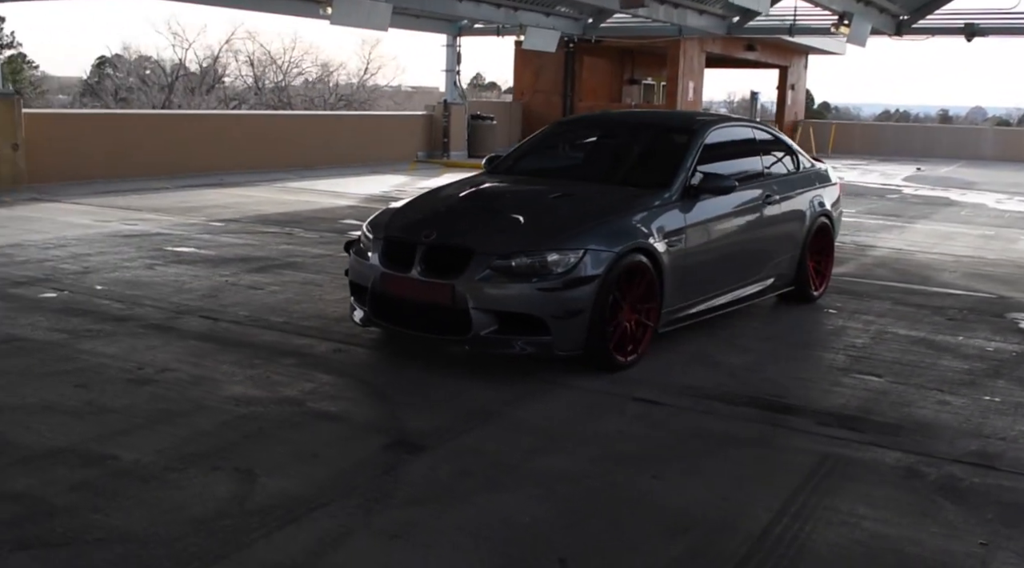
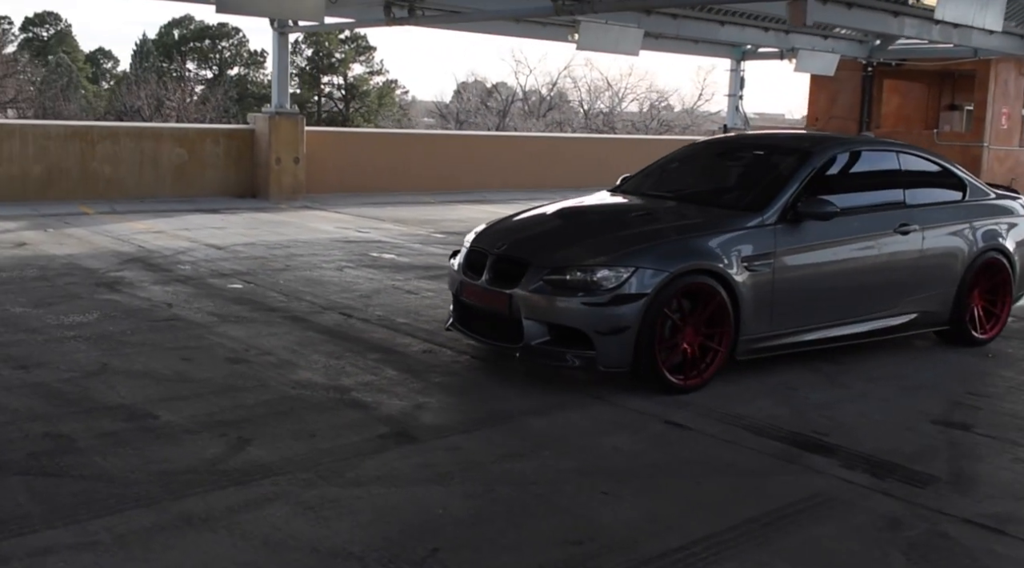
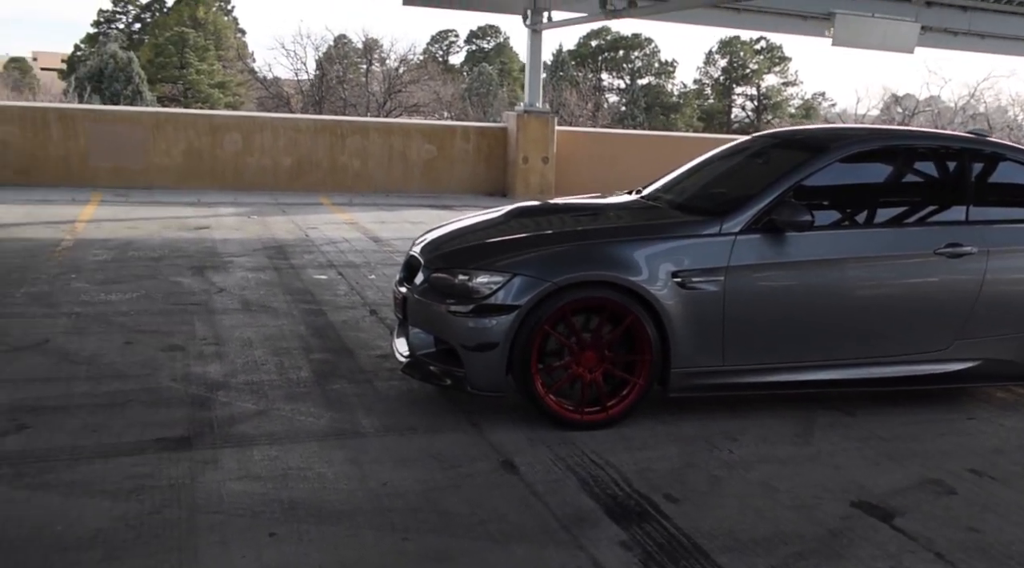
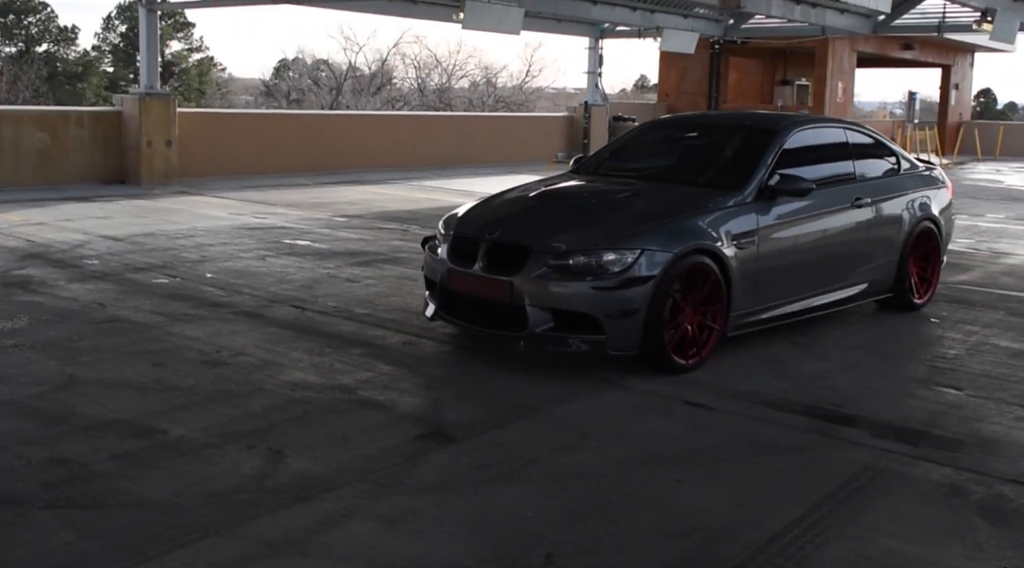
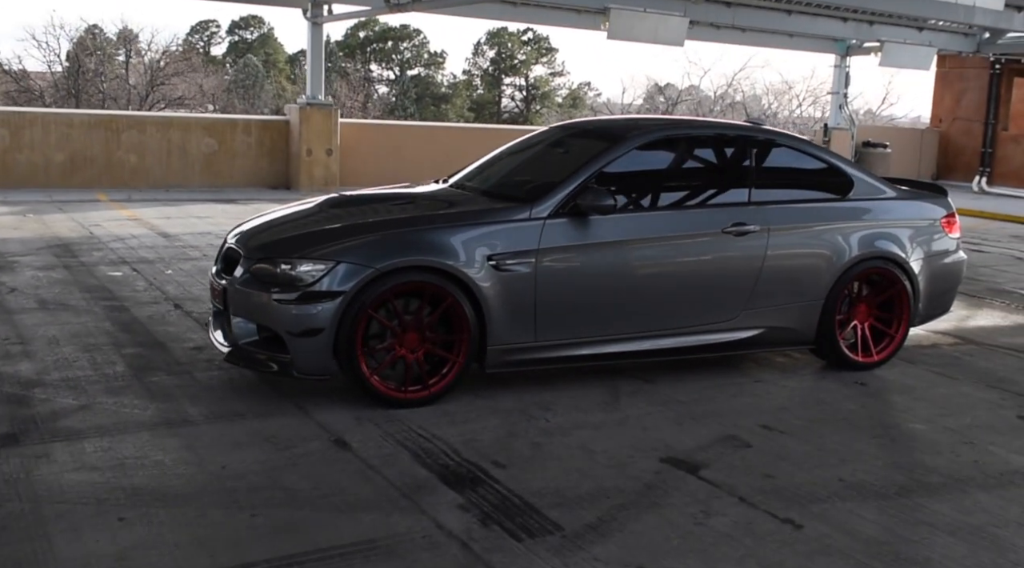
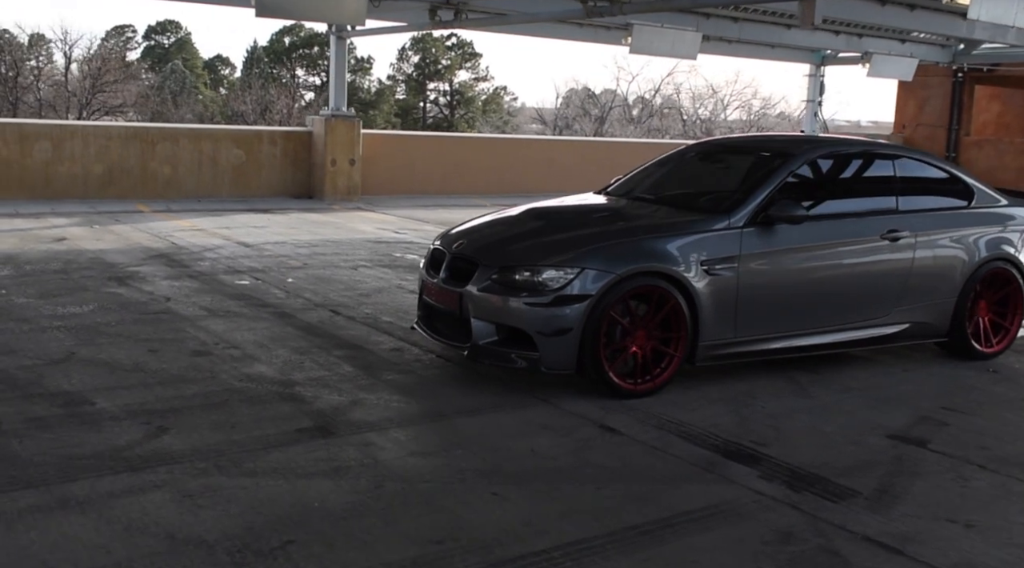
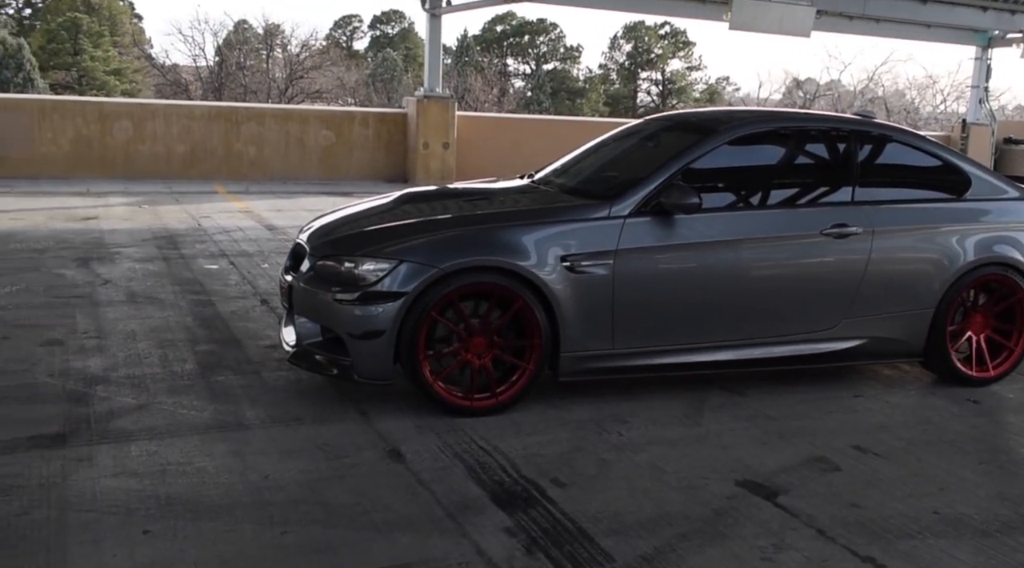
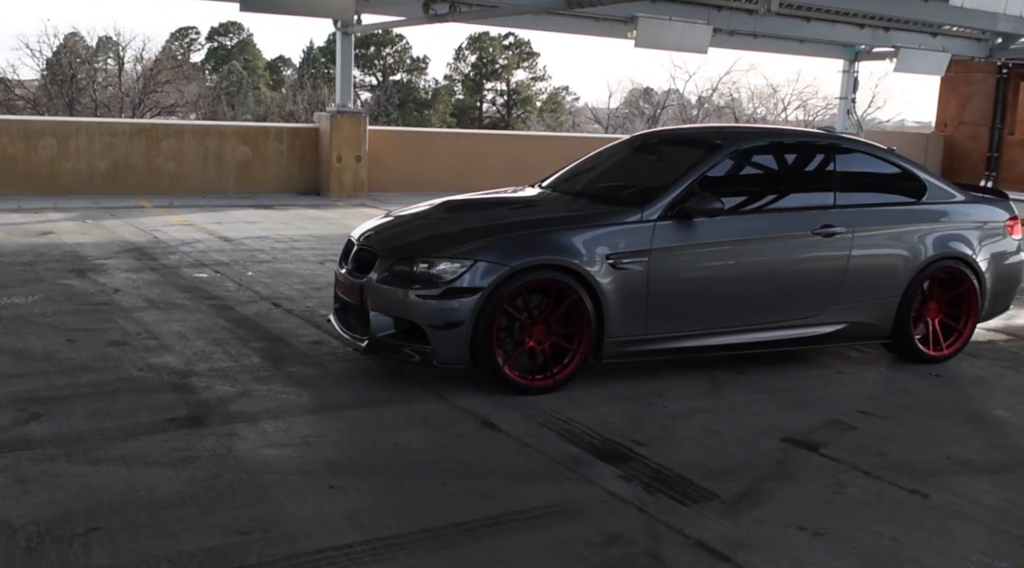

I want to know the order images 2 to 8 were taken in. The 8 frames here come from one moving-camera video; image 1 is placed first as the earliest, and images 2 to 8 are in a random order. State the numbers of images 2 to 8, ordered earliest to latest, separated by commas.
4, 2, 6, 8, 5, 7, 3
